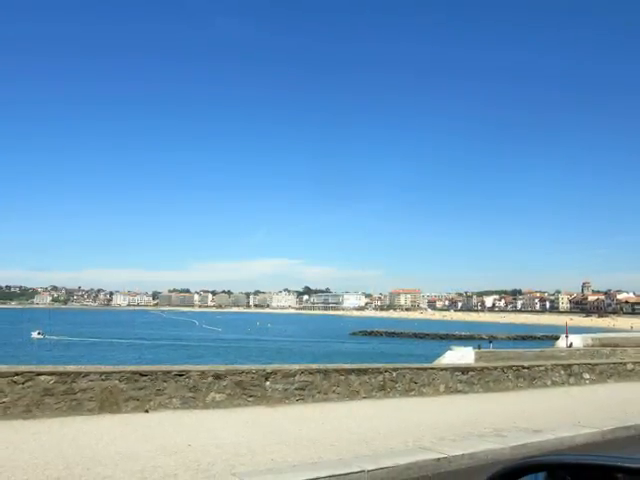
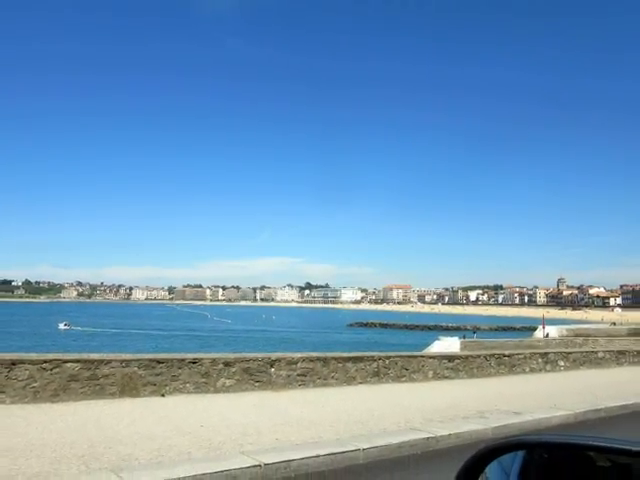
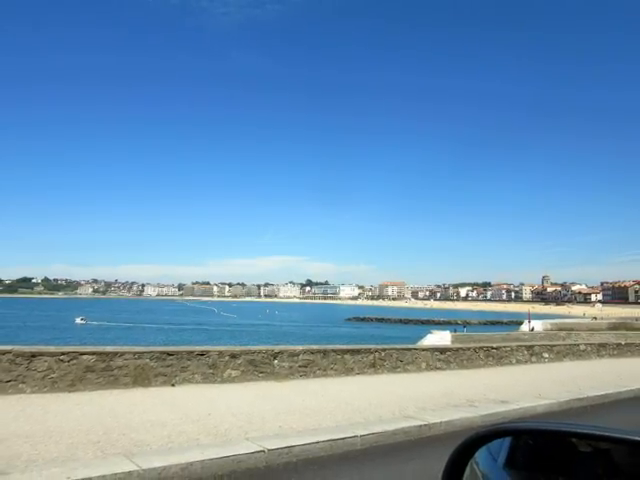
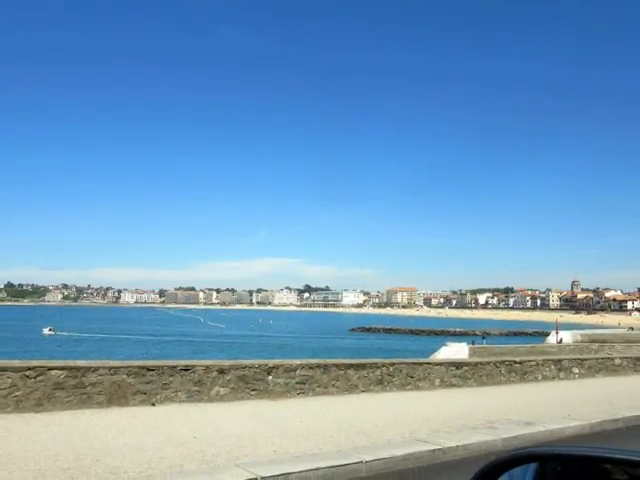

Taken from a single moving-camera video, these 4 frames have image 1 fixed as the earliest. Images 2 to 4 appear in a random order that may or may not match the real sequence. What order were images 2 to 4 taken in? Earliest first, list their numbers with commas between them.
4, 2, 3
